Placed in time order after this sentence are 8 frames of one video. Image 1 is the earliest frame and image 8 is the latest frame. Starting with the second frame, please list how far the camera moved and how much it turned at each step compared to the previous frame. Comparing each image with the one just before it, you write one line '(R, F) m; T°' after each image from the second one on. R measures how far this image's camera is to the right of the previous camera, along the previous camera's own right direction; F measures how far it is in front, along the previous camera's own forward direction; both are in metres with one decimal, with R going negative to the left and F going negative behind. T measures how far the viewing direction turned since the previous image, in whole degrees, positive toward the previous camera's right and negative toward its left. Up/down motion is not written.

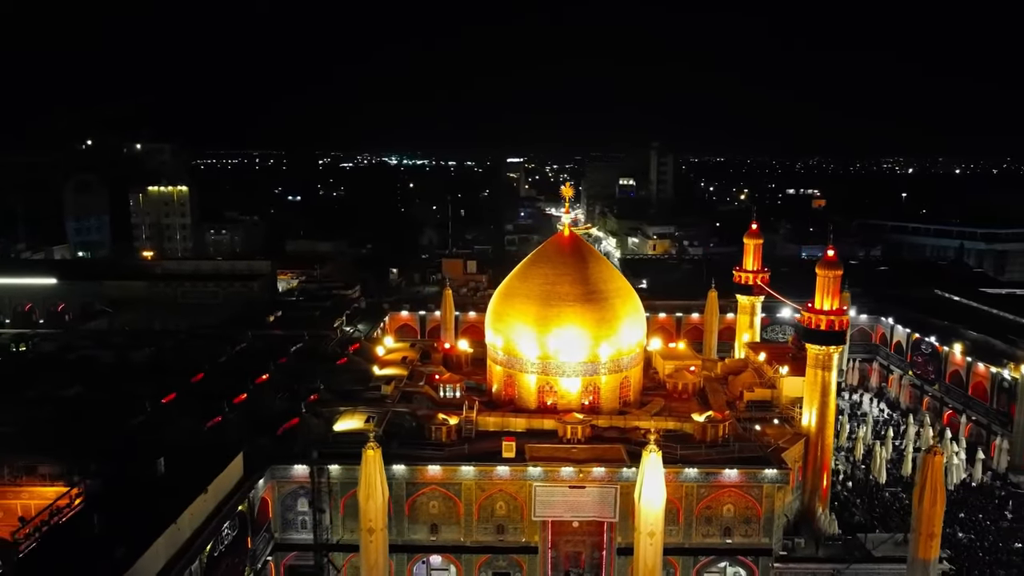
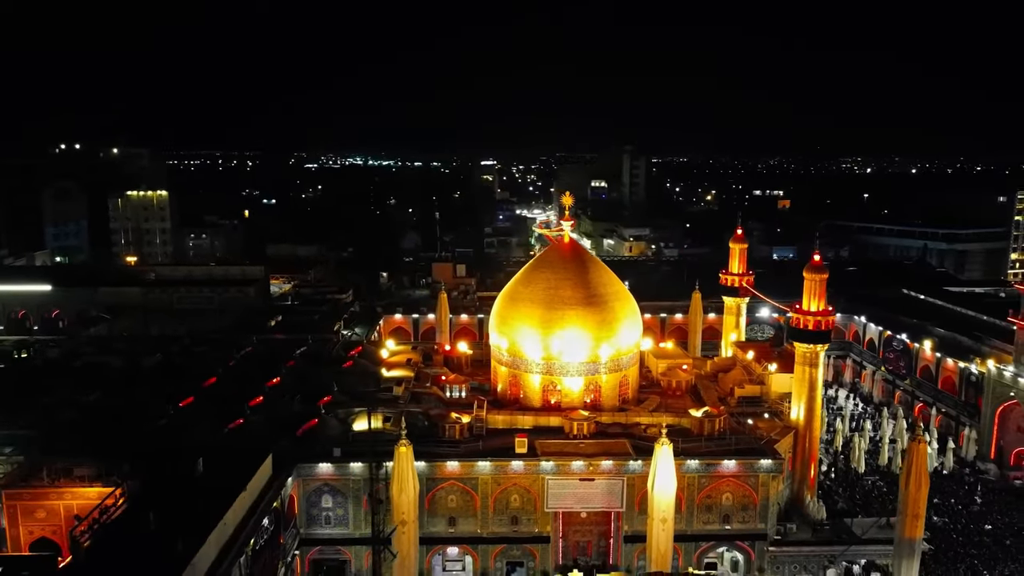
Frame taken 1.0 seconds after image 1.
(-1.0, -0.9) m; +2°
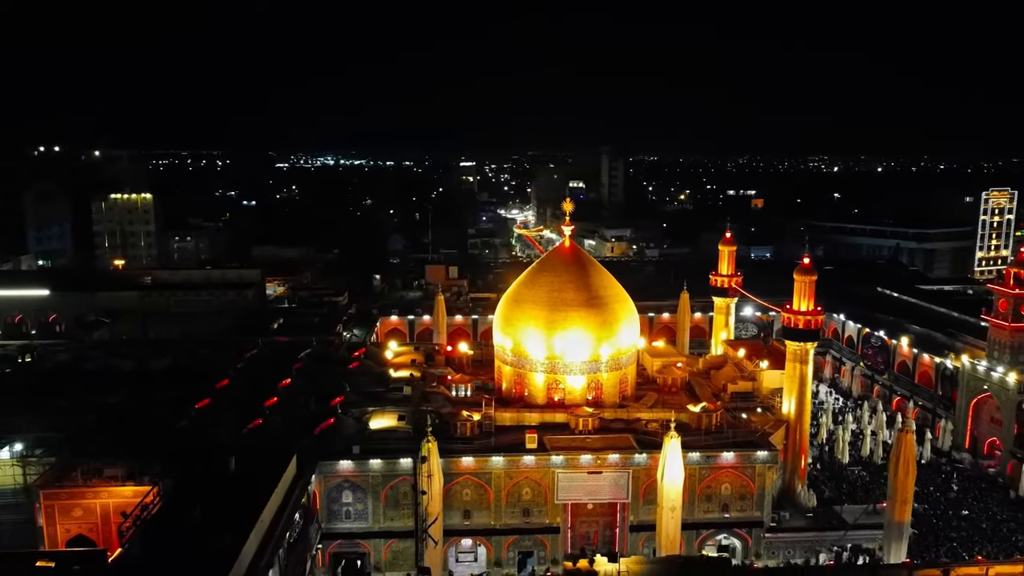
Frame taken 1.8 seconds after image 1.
(-0.9, -0.8) m; +2°
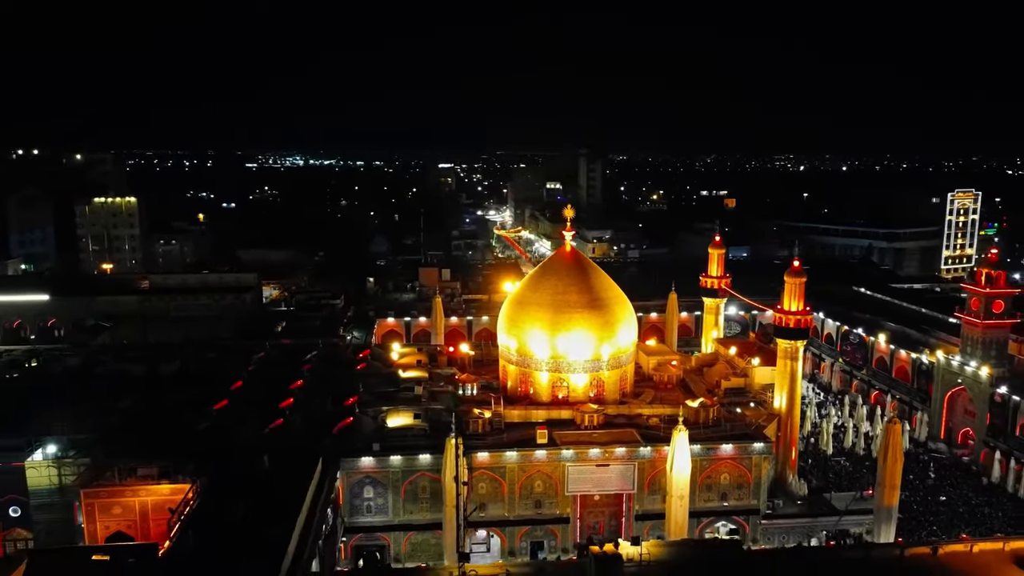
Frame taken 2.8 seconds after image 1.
(-0.9, -0.9) m; +2°
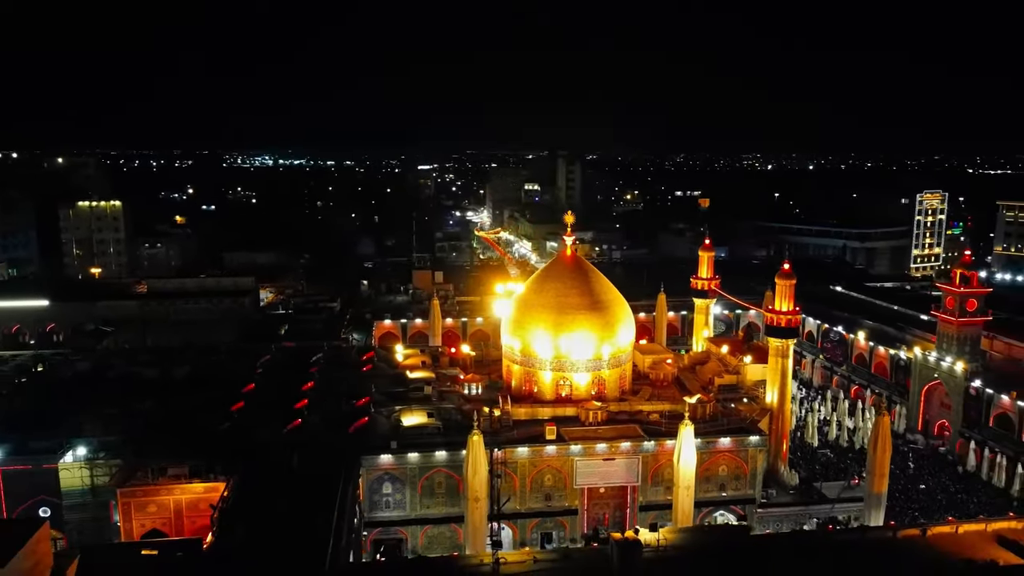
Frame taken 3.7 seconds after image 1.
(-0.9, -0.9) m; +2°
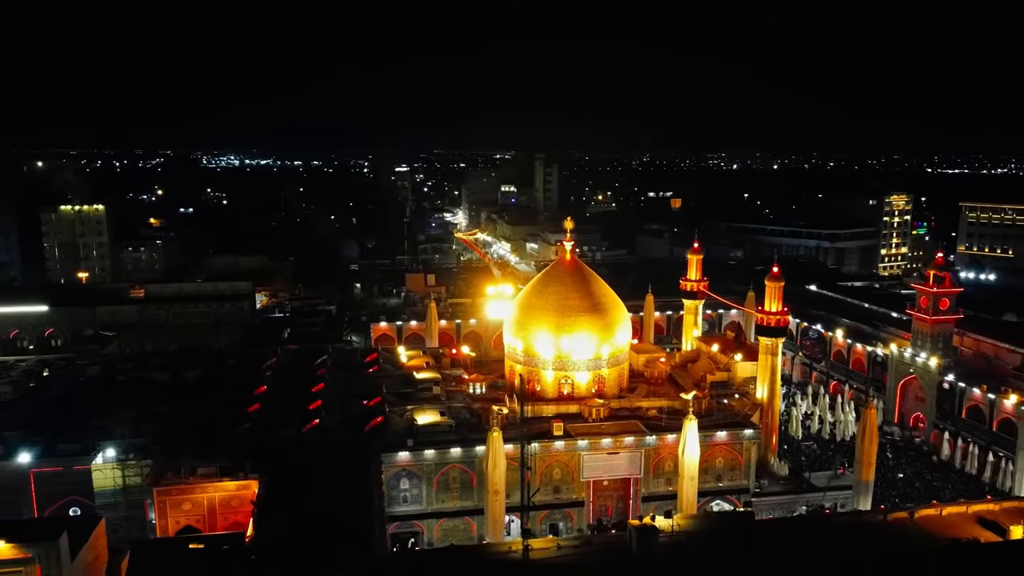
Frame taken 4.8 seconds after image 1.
(-1.0, -1.0) m; +2°
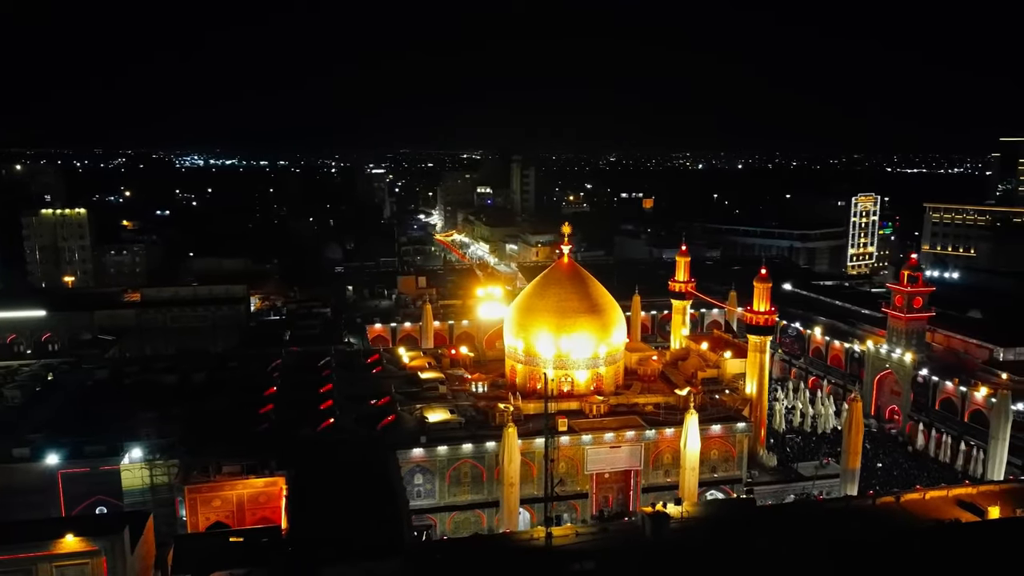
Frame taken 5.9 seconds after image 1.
(-1.0, -1.0) m; +2°
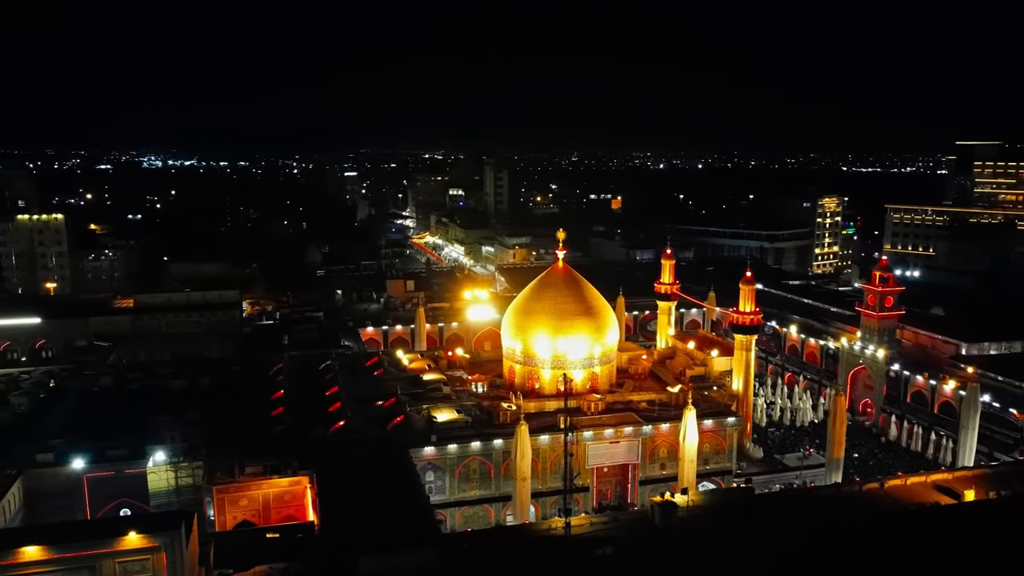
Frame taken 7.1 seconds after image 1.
(-1.1, -1.0) m; +3°
